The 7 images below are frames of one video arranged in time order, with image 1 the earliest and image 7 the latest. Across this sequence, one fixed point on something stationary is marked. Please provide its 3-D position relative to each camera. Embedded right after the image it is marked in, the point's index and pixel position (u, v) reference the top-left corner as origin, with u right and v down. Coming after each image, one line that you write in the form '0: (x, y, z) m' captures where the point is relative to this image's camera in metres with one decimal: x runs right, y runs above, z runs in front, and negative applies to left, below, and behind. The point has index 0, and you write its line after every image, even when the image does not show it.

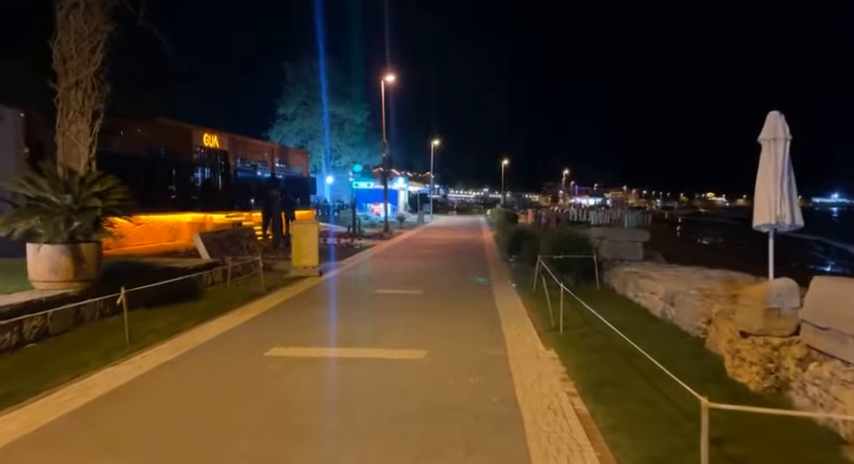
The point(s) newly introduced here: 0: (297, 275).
0: (-4.0, -1.3, +15.1) m
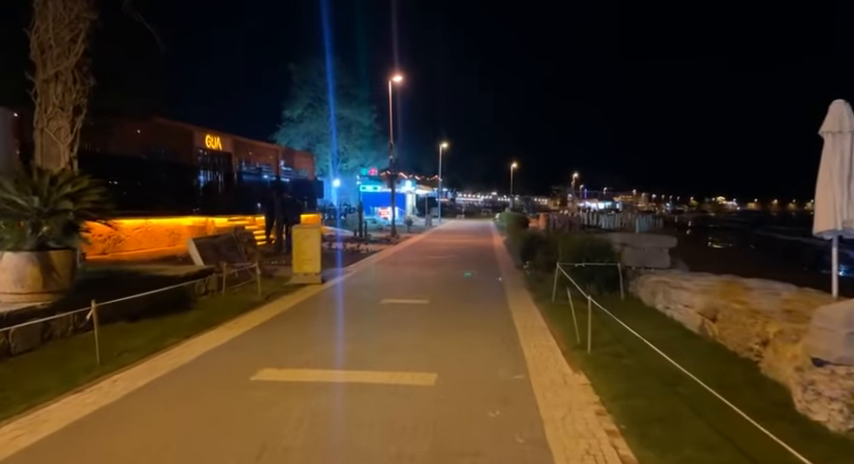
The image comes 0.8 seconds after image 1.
0: (-3.8, -1.5, +14.2) m
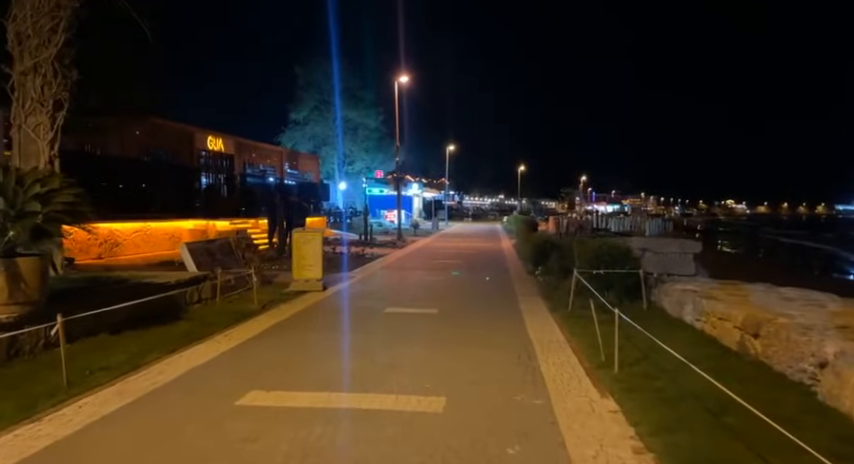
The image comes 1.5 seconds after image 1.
0: (-3.6, -1.6, +13.5) m
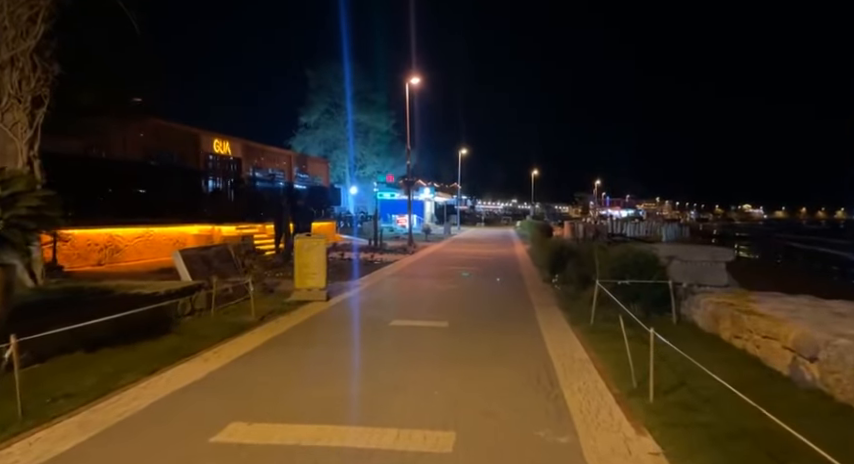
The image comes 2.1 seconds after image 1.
0: (-3.3, -1.7, +12.7) m
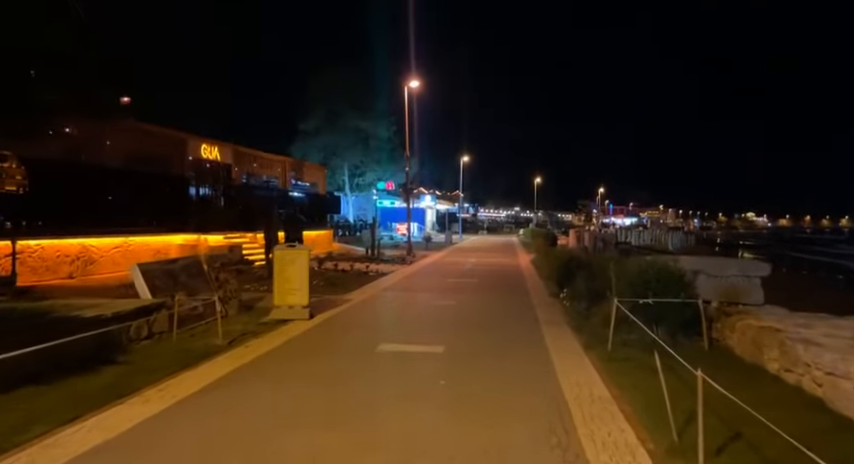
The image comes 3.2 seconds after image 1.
0: (-3.4, -2.0, +11.4) m
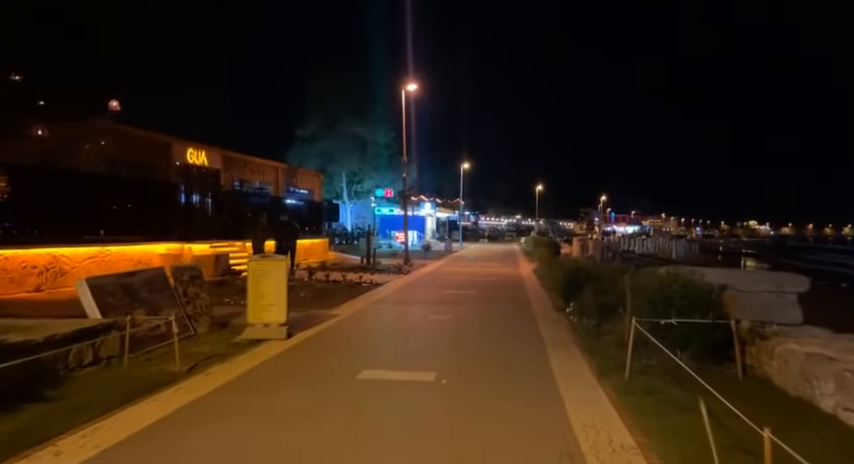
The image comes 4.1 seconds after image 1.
0: (-3.6, -2.2, +10.2) m
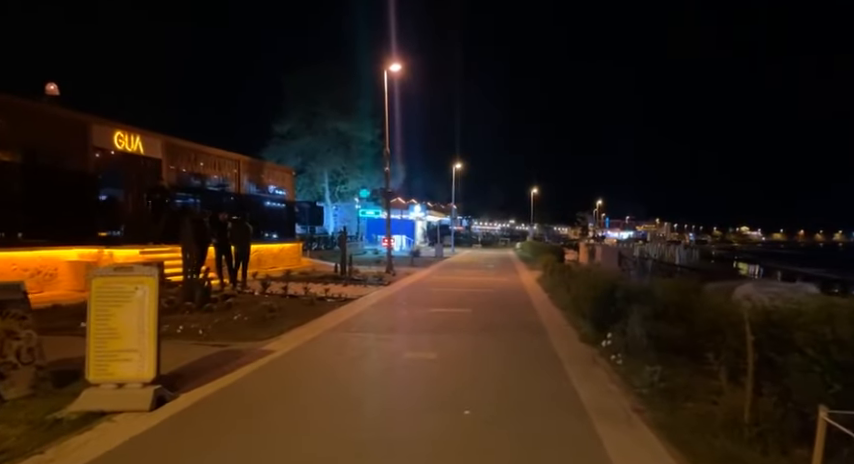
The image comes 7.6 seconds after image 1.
0: (-4.0, -2.1, +6.0) m
